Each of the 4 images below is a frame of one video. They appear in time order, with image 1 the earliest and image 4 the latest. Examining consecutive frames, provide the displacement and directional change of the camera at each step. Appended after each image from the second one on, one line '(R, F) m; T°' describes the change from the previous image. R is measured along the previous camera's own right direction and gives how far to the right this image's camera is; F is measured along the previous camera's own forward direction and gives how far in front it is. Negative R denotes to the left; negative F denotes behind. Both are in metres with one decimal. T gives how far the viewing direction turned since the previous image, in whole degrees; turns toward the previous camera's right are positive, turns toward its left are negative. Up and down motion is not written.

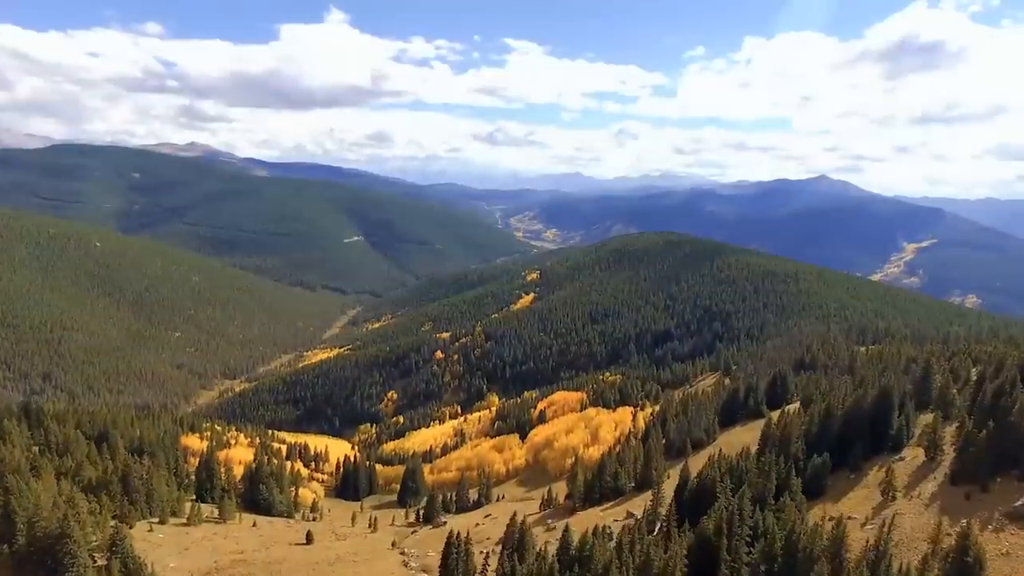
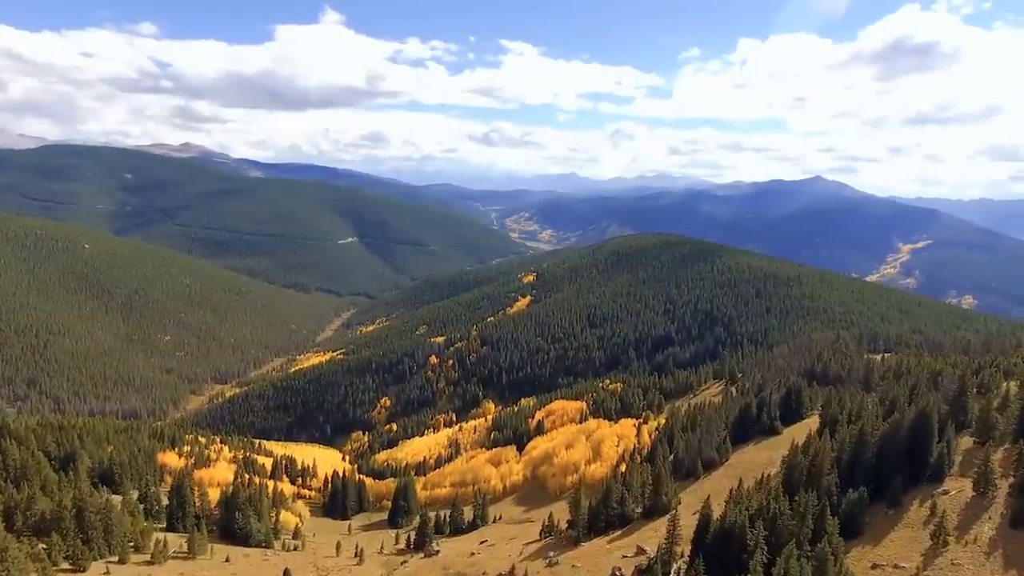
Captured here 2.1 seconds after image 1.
(-0.2, +5.6) m; 0°
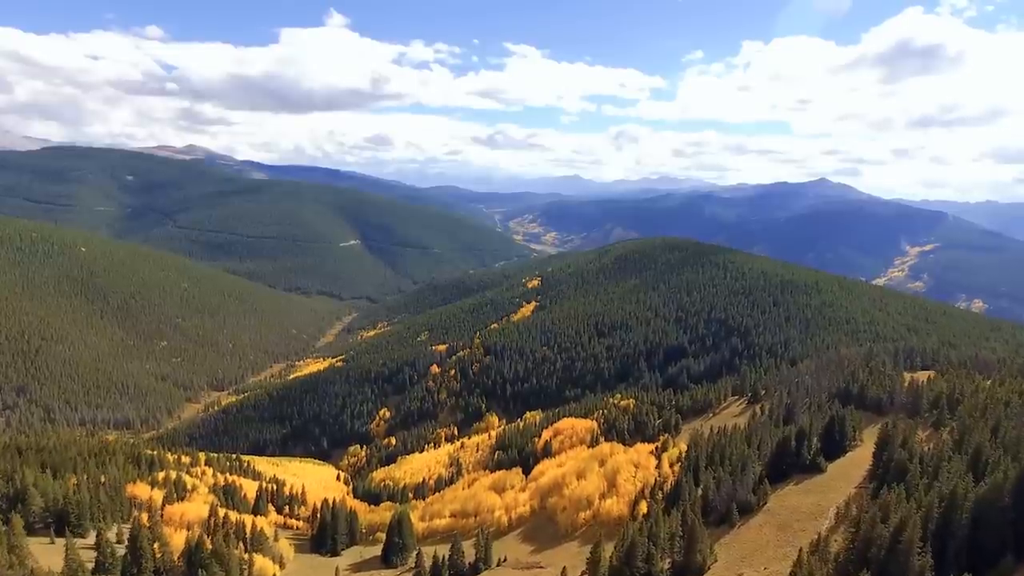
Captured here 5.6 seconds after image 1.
(-0.4, +9.3) m; 0°
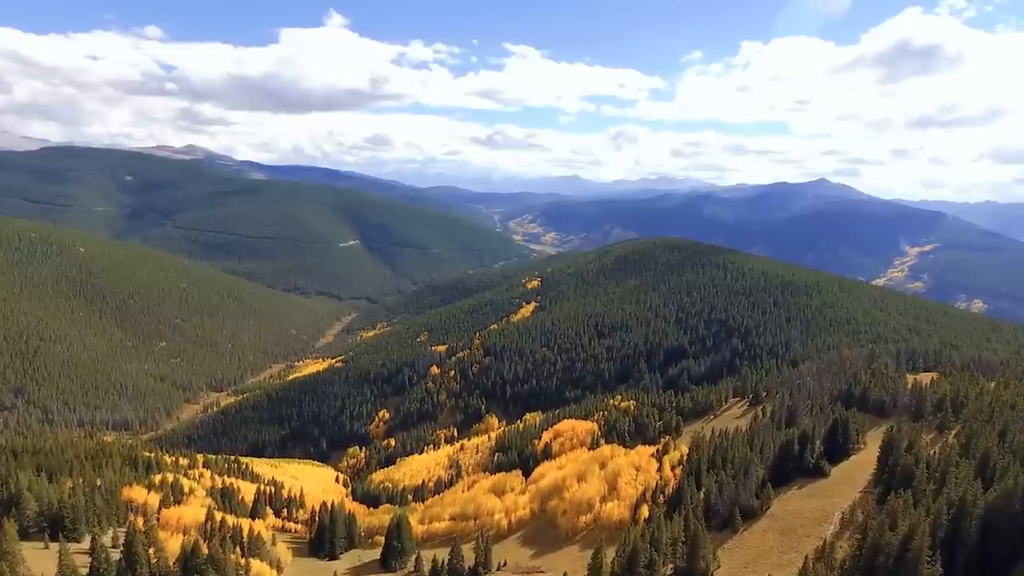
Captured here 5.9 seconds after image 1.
(-0.1, +0.8) m; 0°
